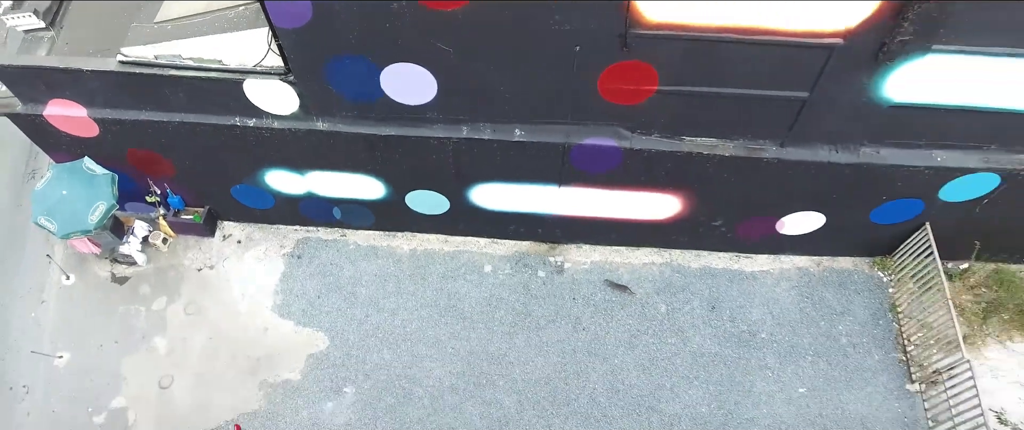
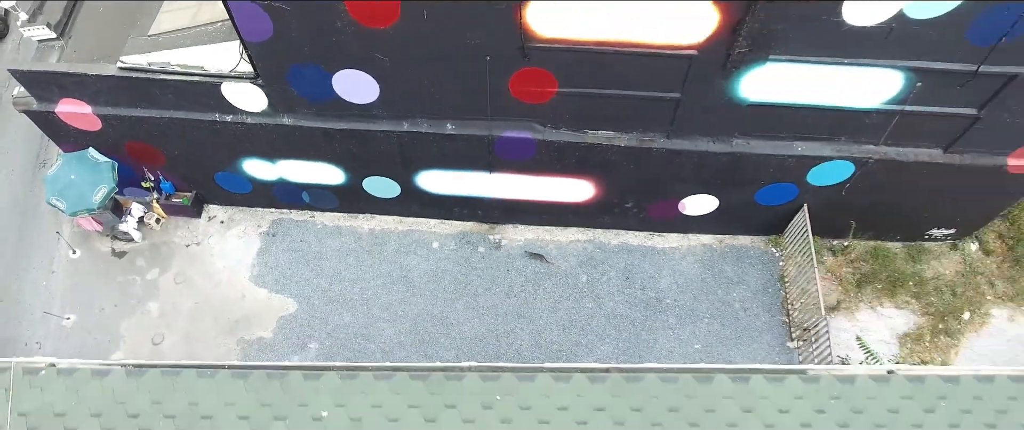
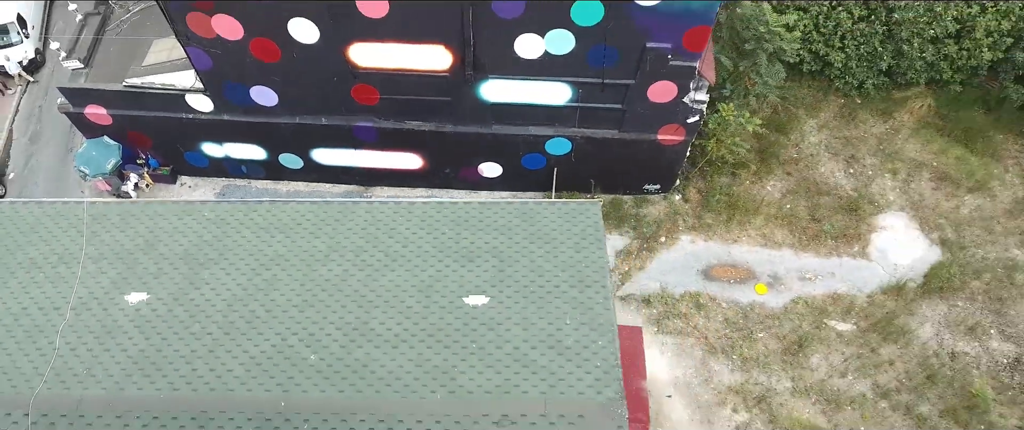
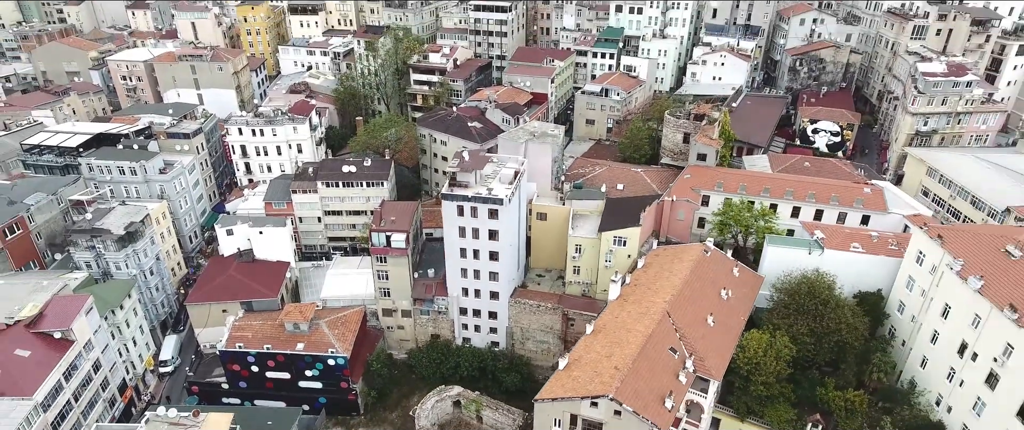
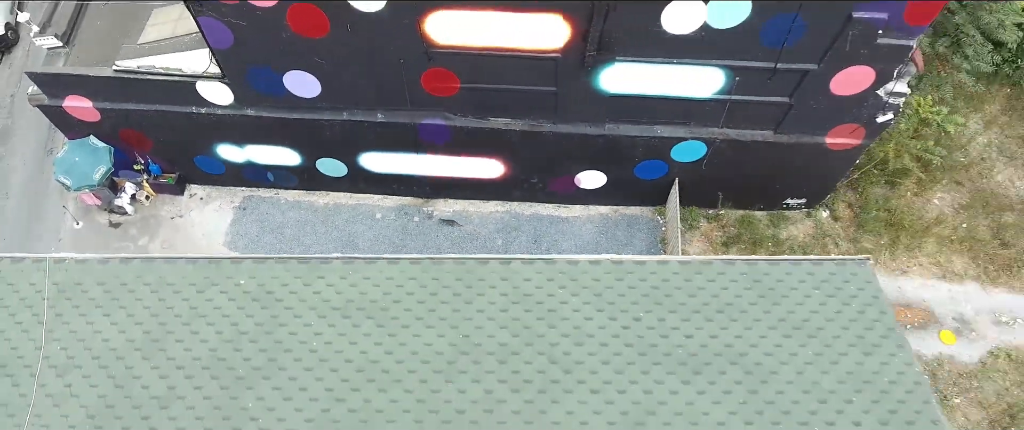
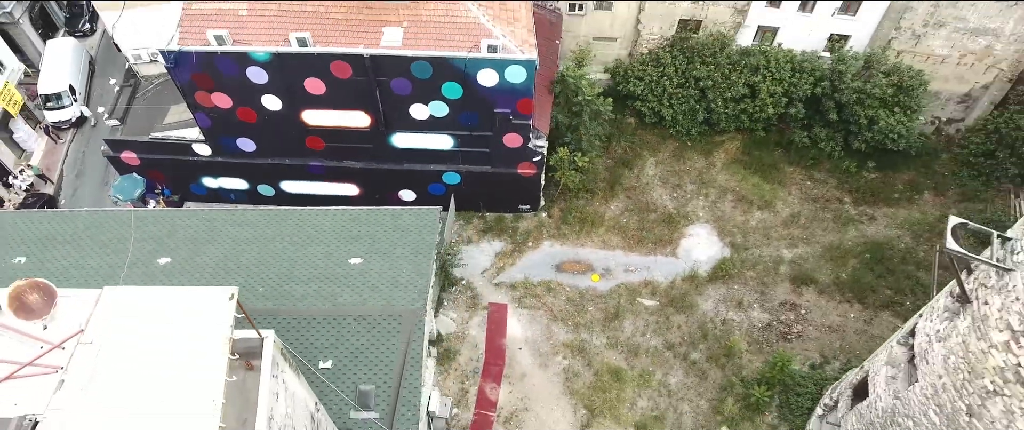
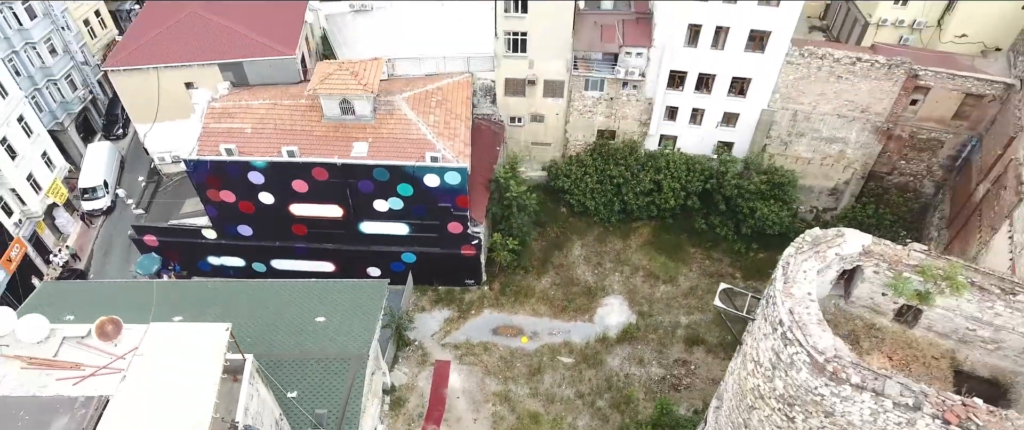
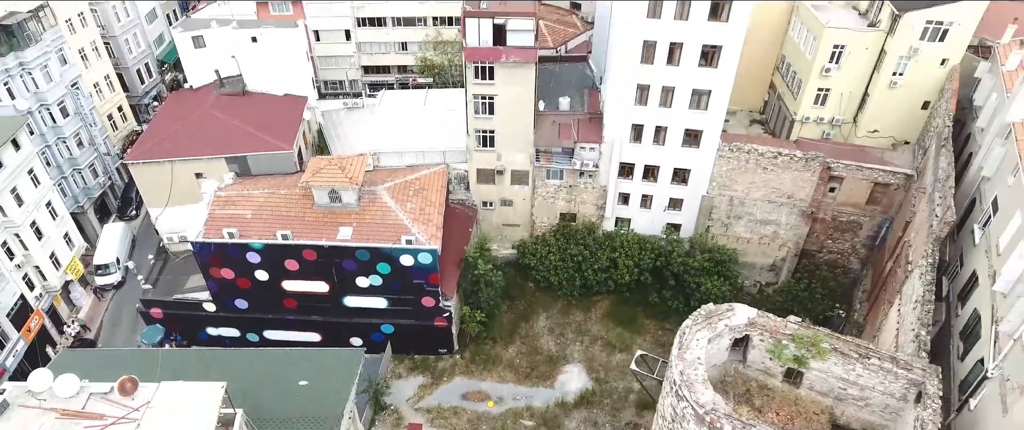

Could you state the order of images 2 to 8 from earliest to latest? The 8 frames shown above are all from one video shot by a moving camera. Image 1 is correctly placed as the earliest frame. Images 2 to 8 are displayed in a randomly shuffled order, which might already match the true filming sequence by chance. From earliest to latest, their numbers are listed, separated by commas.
2, 5, 3, 6, 7, 8, 4
